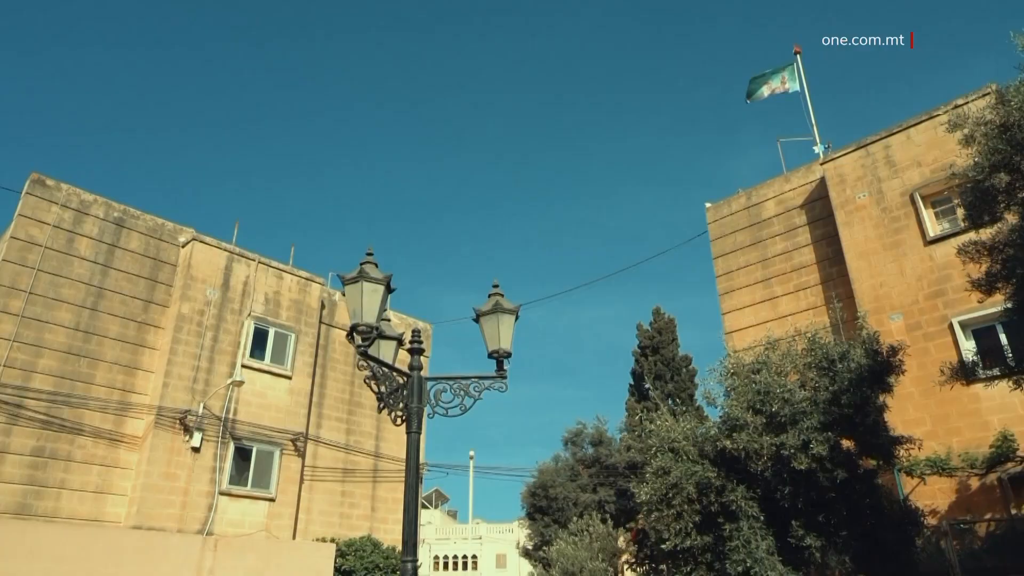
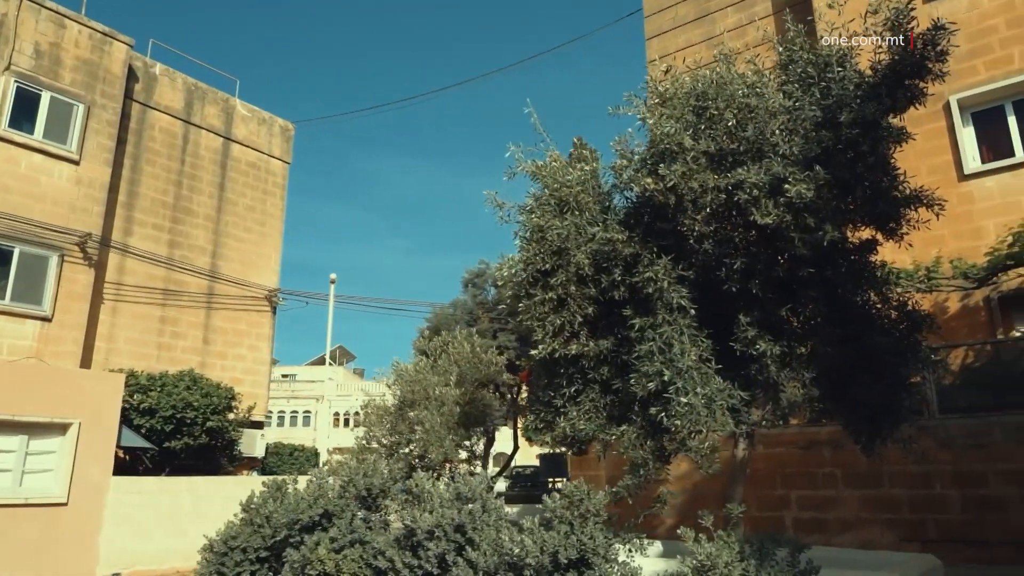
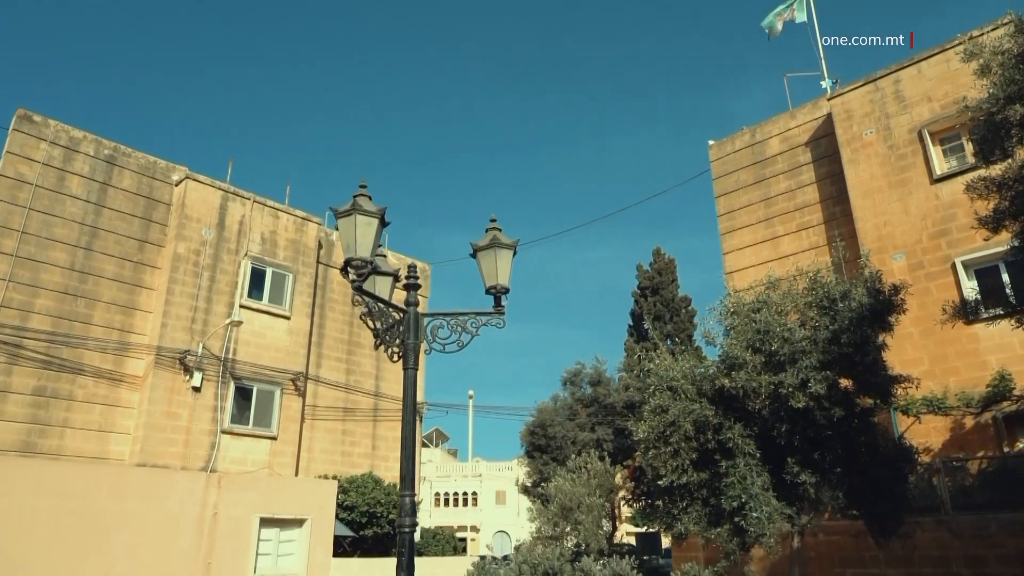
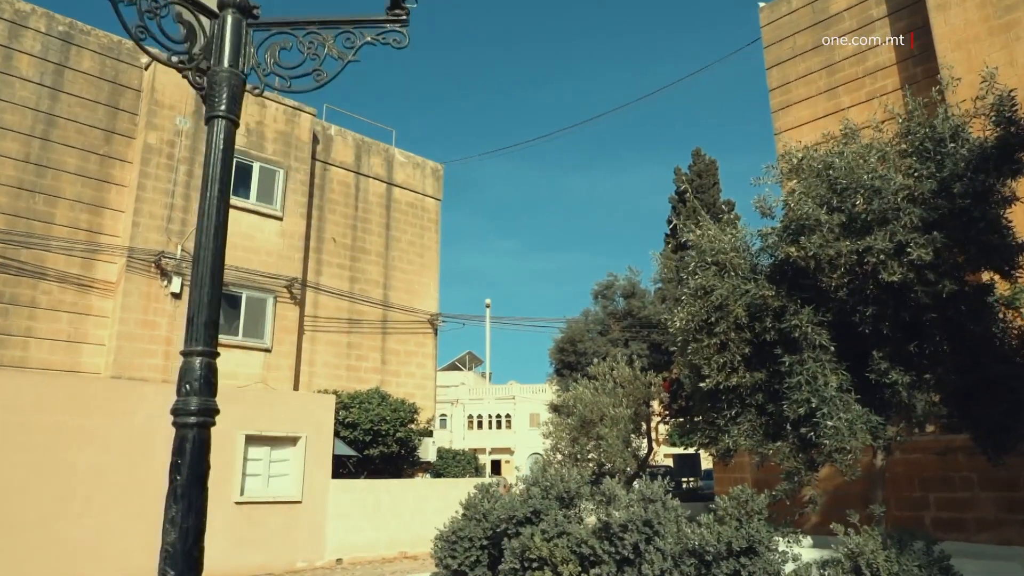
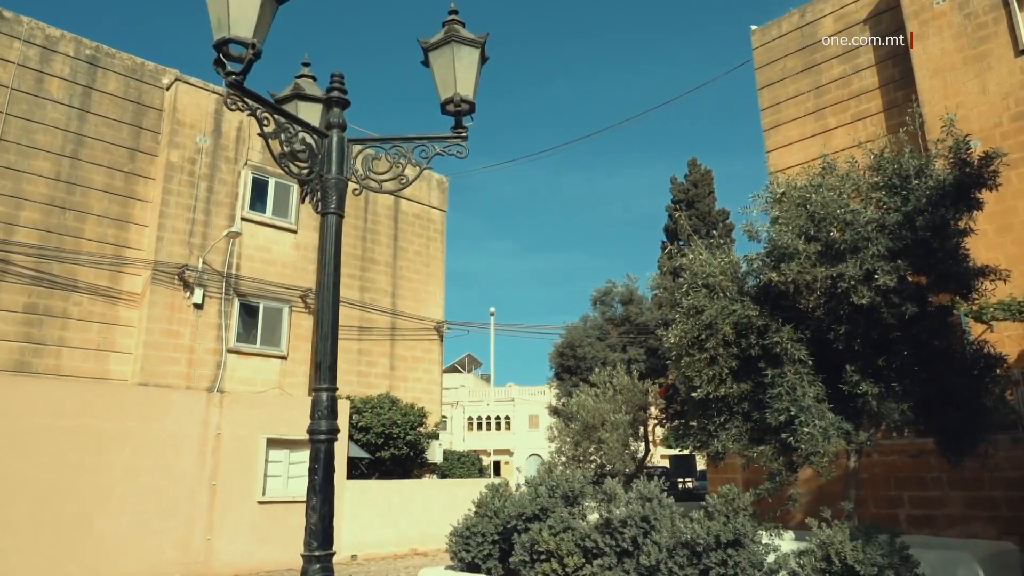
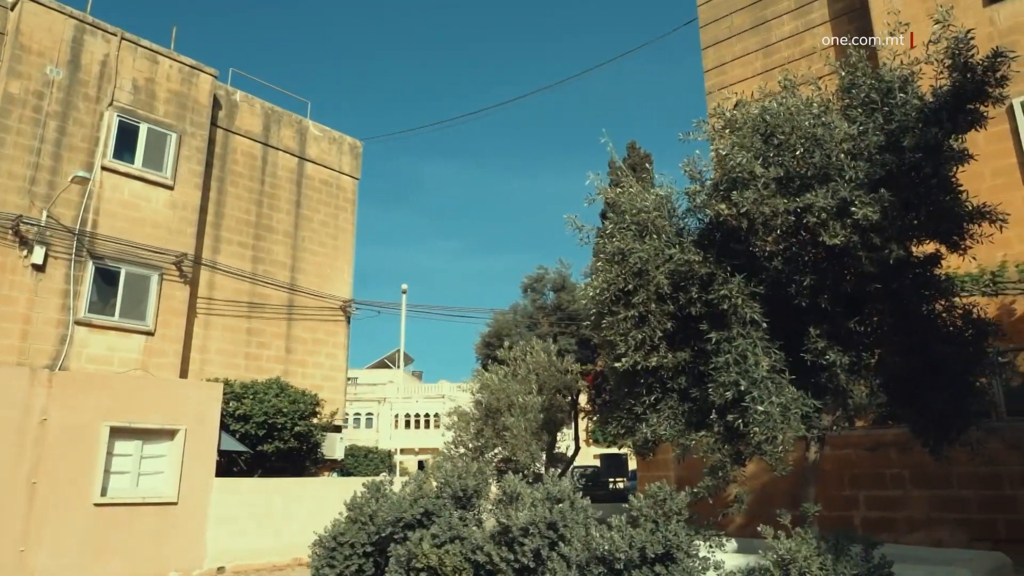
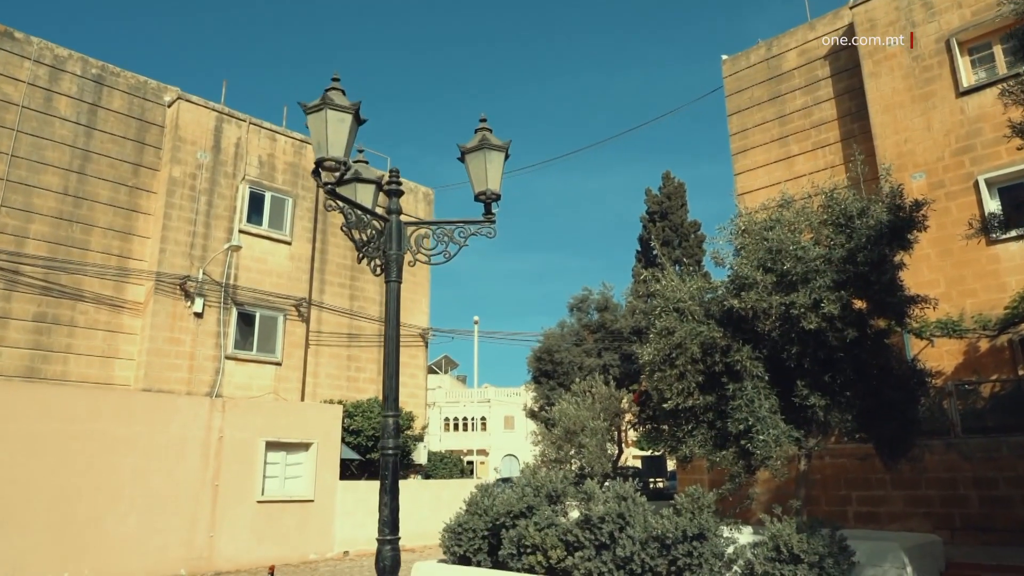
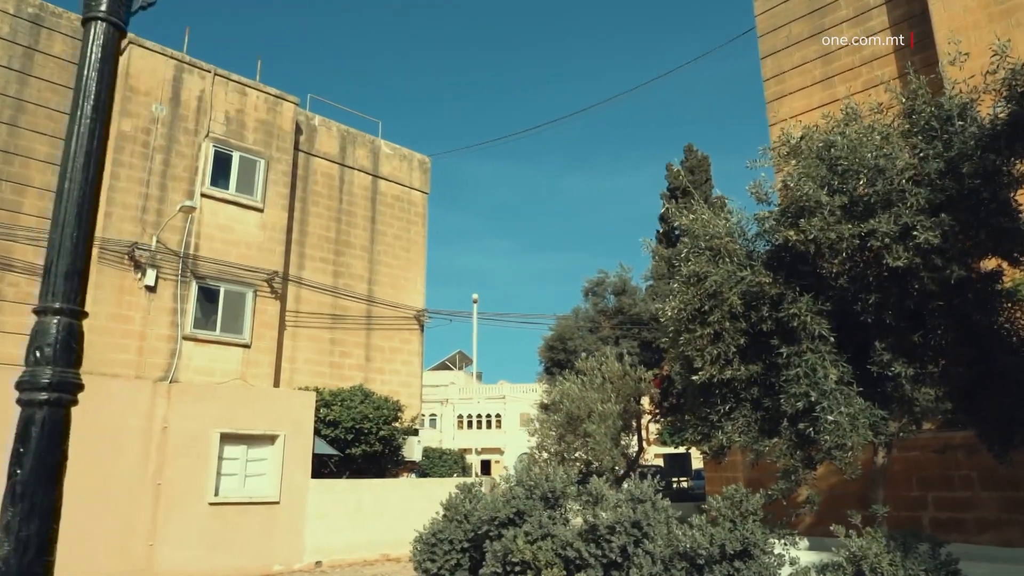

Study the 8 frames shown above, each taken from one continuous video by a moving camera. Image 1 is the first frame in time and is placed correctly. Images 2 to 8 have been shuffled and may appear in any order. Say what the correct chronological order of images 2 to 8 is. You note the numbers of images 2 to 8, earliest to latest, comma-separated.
3, 7, 5, 4, 8, 6, 2
